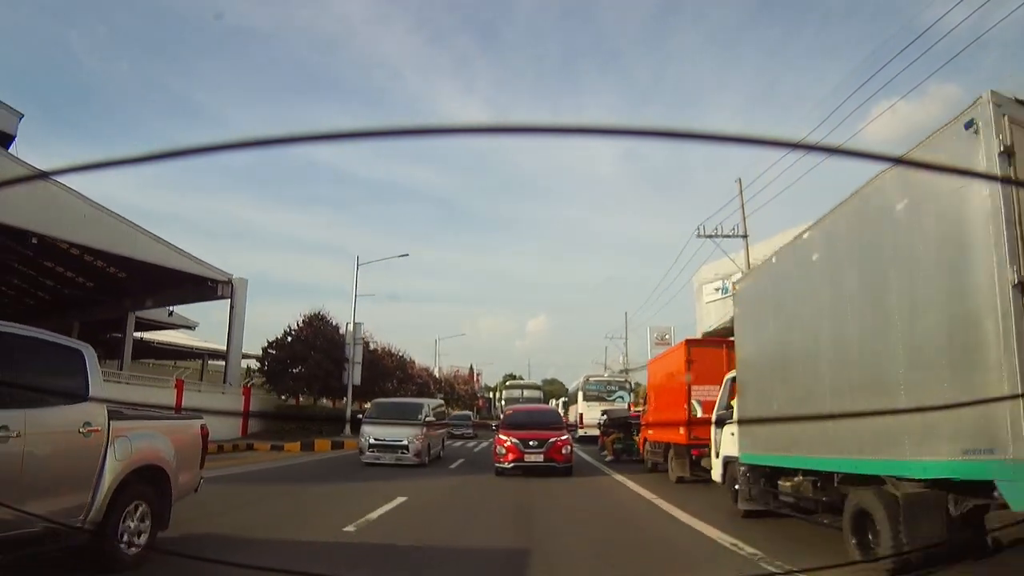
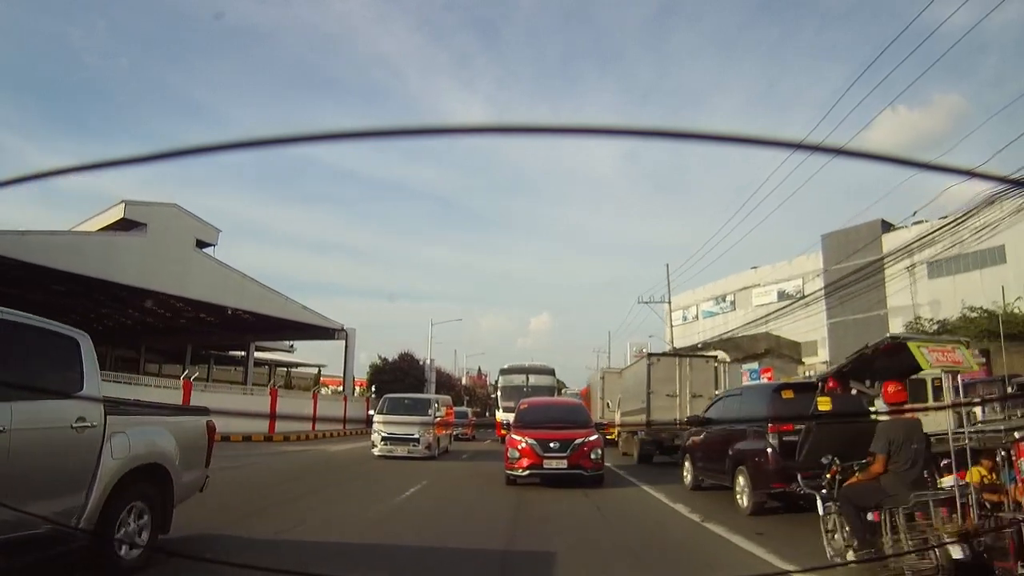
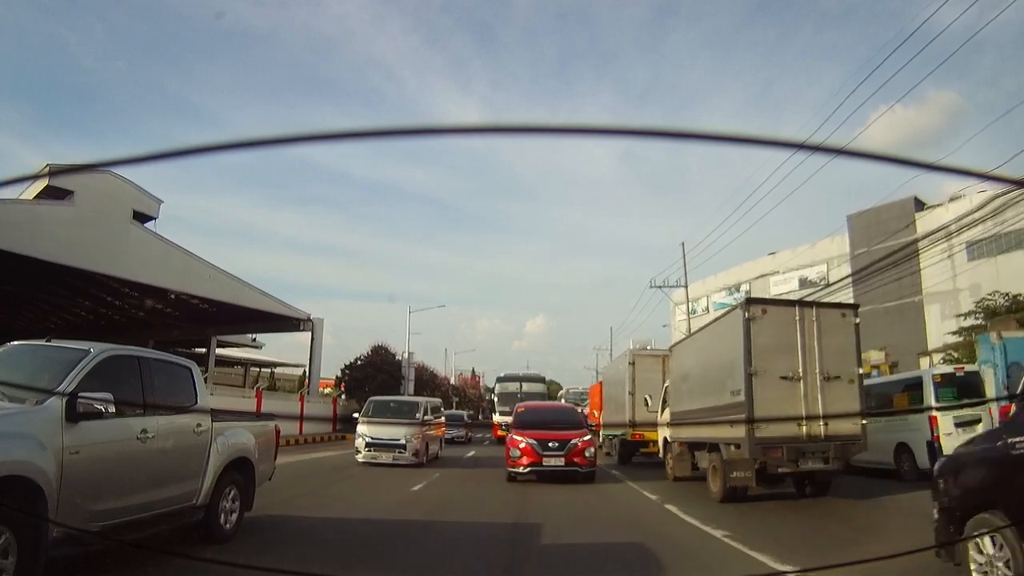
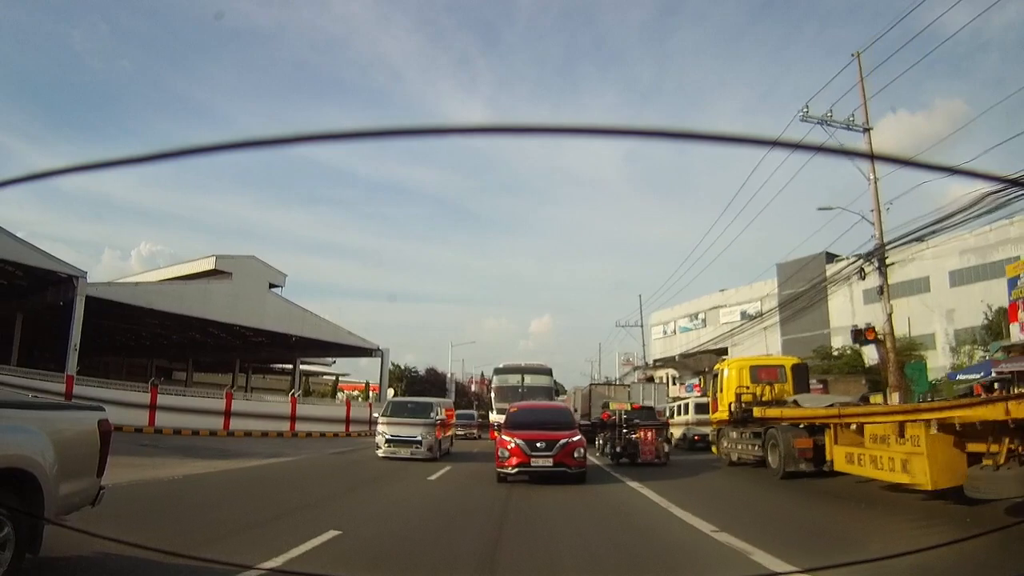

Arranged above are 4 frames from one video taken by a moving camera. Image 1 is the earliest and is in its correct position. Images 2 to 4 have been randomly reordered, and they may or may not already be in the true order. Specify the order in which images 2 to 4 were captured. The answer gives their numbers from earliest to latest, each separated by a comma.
3, 2, 4
